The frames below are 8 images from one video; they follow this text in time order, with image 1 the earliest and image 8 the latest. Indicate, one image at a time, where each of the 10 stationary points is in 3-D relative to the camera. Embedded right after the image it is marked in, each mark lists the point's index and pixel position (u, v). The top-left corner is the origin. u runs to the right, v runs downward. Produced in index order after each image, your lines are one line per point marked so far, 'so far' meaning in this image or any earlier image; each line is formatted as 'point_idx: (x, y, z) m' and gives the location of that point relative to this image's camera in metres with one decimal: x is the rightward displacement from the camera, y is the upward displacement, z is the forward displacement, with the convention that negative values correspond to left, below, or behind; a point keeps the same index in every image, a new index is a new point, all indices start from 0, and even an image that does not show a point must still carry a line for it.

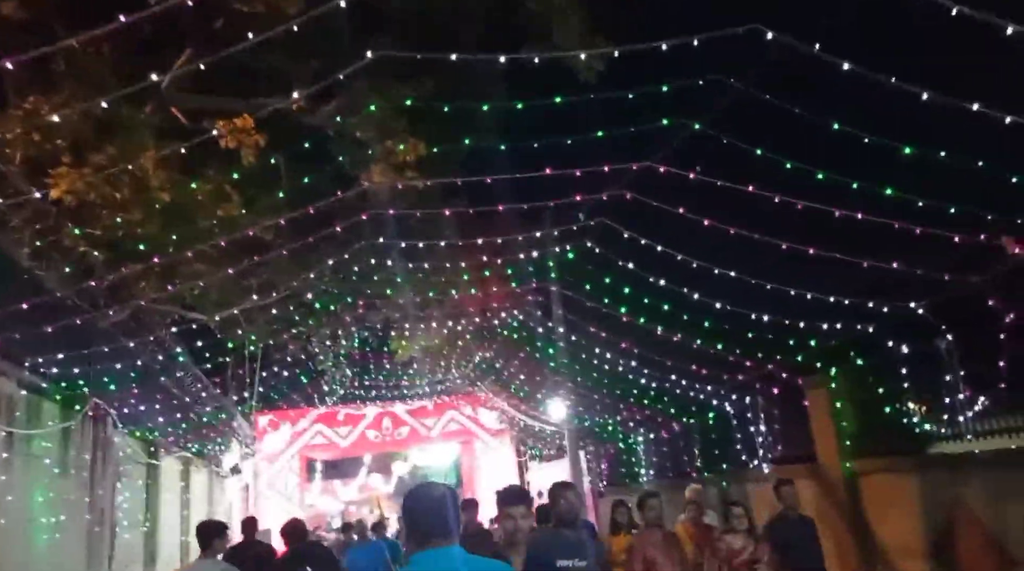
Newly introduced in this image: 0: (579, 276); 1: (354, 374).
0: (+0.6, +0.1, +6.1) m
1: (-2.1, -1.2, +11.6) m
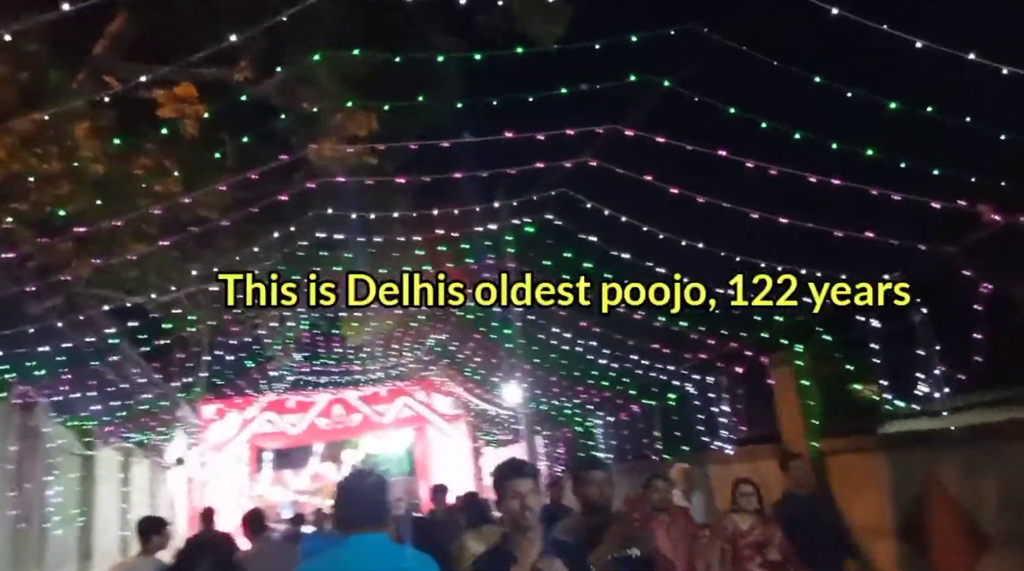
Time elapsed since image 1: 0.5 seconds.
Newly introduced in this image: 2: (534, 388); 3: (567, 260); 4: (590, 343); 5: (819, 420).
0: (+0.3, +0.2, +5.8) m
1: (-2.7, -0.9, +11.2) m
2: (+0.2, -1.1, +9.4) m
3: (+0.4, +0.2, +5.7) m
4: (+0.6, -0.5, +7.0) m
5: (+2.1, -0.9, +5.7) m
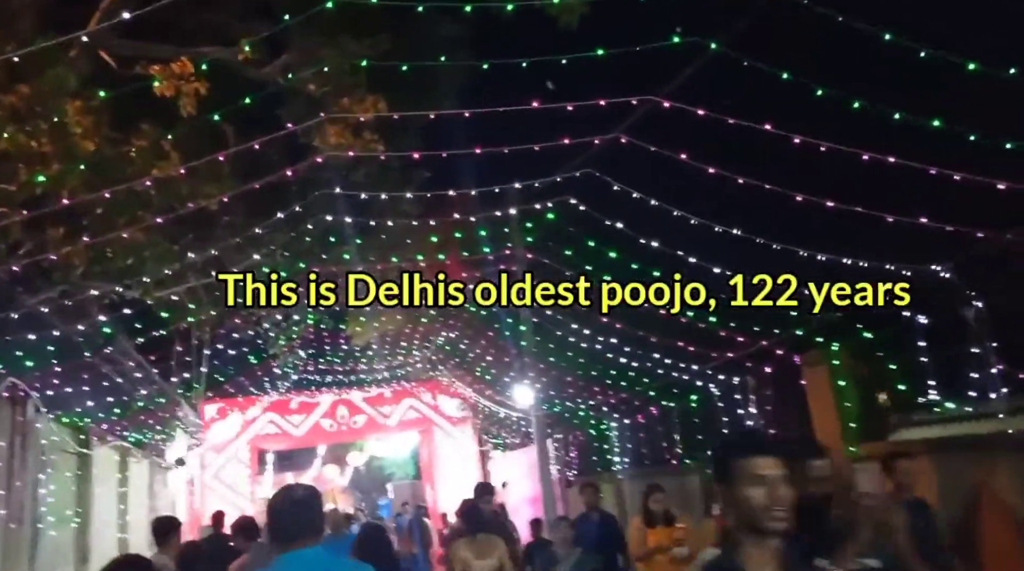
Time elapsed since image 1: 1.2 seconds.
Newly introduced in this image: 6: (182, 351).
0: (+0.4, +0.3, +5.5) m
1: (-2.6, -0.9, +10.8) m
2: (+0.4, -1.1, +9.1) m
3: (+0.5, +0.3, +5.4) m
4: (+0.8, -0.4, +6.6) m
5: (+2.2, -0.9, +5.4) m
6: (-3.4, -0.7, +8.8) m
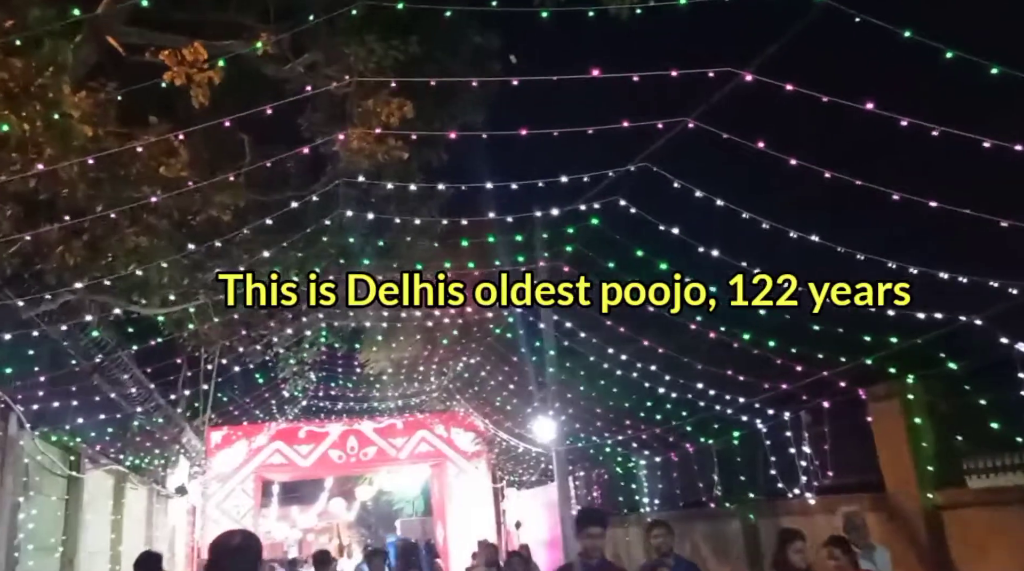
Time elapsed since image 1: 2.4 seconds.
0: (+0.6, +0.2, +4.9) m
1: (-2.3, -1.1, +10.3) m
2: (+0.6, -1.3, +8.5) m
3: (+0.7, +0.2, +4.8) m
4: (+1.0, -0.6, +6.1) m
5: (+2.4, -1.0, +4.8) m
6: (-3.2, -0.8, +8.2) m
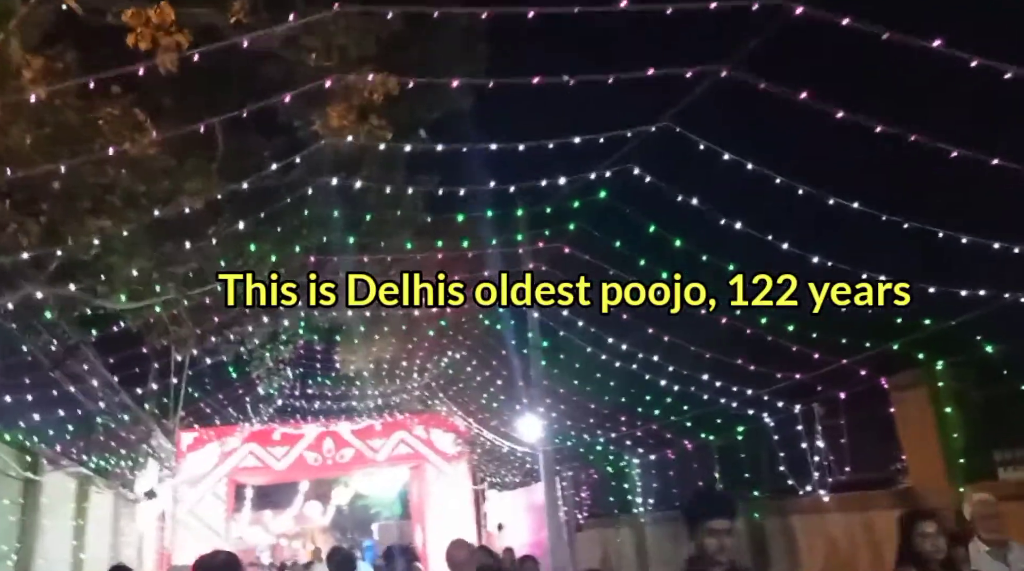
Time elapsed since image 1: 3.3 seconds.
0: (+0.6, +0.3, +4.6) m
1: (-2.5, -1.1, +9.8) m
2: (+0.5, -1.3, +8.1) m
3: (+0.7, +0.3, +4.4) m
4: (+0.9, -0.5, +5.7) m
5: (+2.4, -0.9, +4.4) m
6: (-3.3, -0.7, +7.7) m
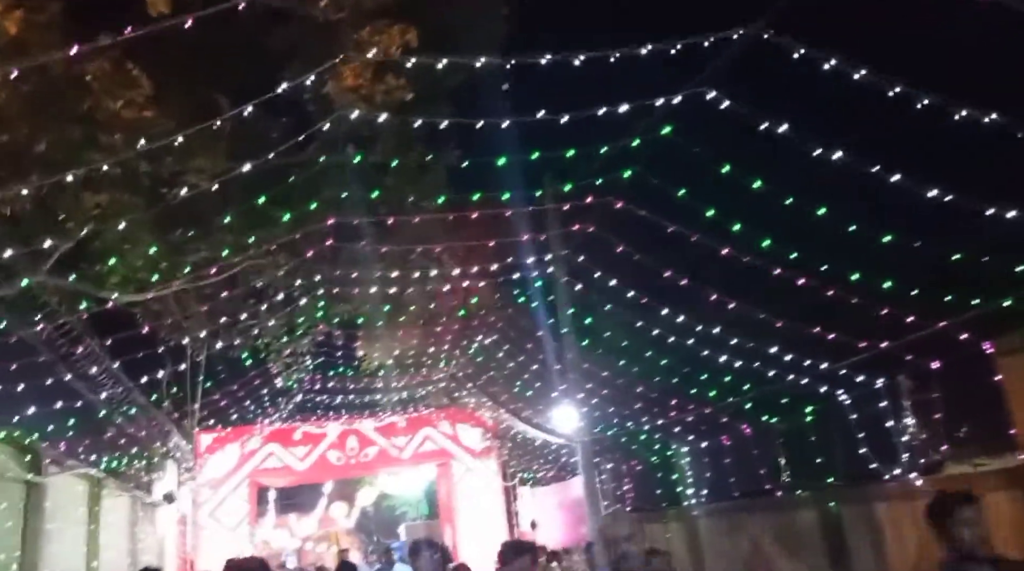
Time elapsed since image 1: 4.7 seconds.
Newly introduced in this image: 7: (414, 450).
0: (+0.8, +0.5, +4.0) m
1: (-2.1, -0.9, +9.3) m
2: (+0.8, -1.0, +7.5) m
3: (+1.0, +0.5, +3.8) m
4: (+1.2, -0.3, +5.1) m
5: (+2.6, -0.7, +3.8) m
6: (-3.0, -0.6, +7.2) m
7: (-1.4, -2.4, +12.2) m
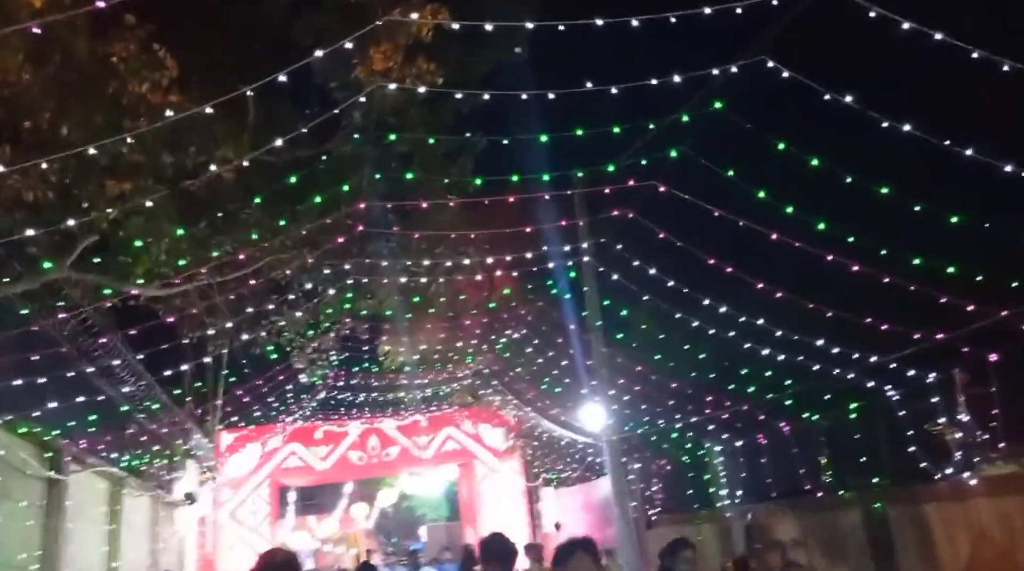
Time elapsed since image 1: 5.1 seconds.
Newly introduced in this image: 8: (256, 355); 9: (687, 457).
0: (+1.0, +0.6, +3.8) m
1: (-1.9, -0.9, +9.1) m
2: (+1.1, -1.0, +7.3) m
3: (+1.1, +0.5, +3.6) m
4: (+1.4, -0.2, +4.9) m
5: (+2.8, -0.6, +3.6) m
6: (-2.8, -0.5, +7.1) m
7: (-1.1, -2.3, +12.0) m
8: (-2.6, -0.7, +8.6) m
9: (+1.7, -1.6, +8.0) m
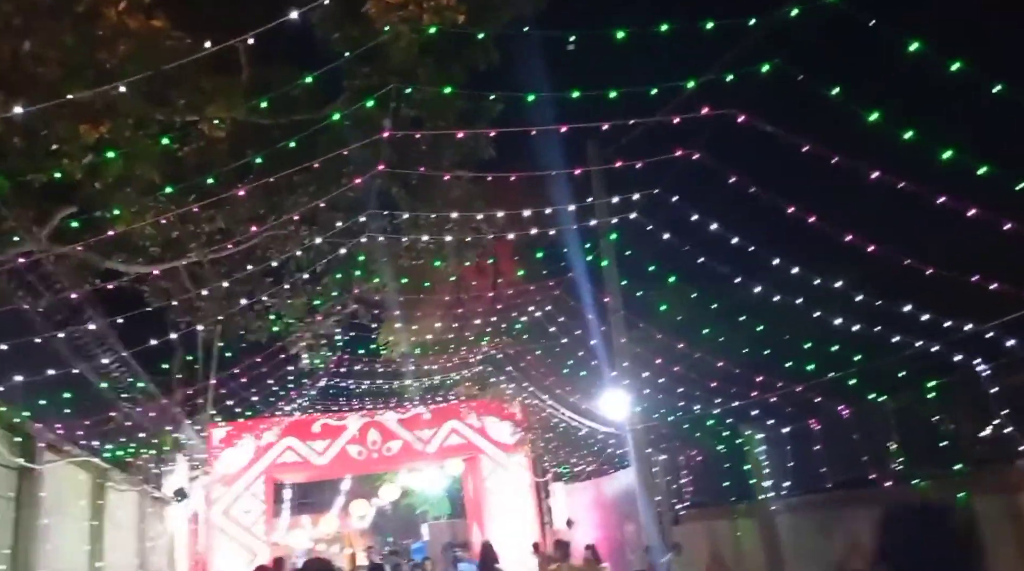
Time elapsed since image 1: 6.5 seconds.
0: (+1.2, +0.8, +3.1) m
1: (-1.7, -0.6, +8.5) m
2: (+1.3, -0.8, +6.7) m
3: (+1.3, +0.8, +3.0) m
4: (+1.6, 0.0, +4.2) m
5: (+3.0, -0.4, +2.9) m
6: (-2.6, -0.3, +6.4) m
7: (-0.9, -2.1, +11.4) m
8: (-2.4, -0.5, +7.9) m
9: (+1.8, -1.4, +7.3) m
